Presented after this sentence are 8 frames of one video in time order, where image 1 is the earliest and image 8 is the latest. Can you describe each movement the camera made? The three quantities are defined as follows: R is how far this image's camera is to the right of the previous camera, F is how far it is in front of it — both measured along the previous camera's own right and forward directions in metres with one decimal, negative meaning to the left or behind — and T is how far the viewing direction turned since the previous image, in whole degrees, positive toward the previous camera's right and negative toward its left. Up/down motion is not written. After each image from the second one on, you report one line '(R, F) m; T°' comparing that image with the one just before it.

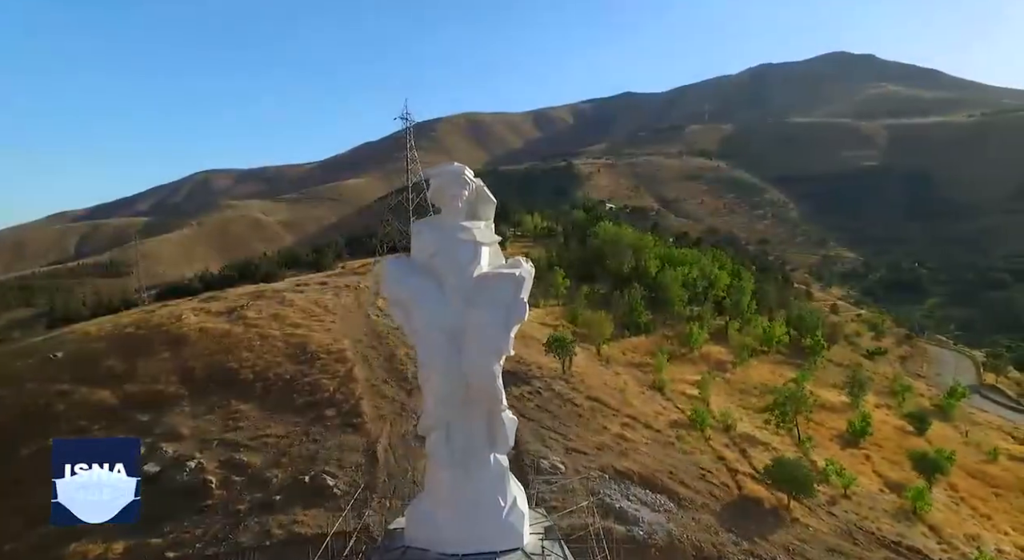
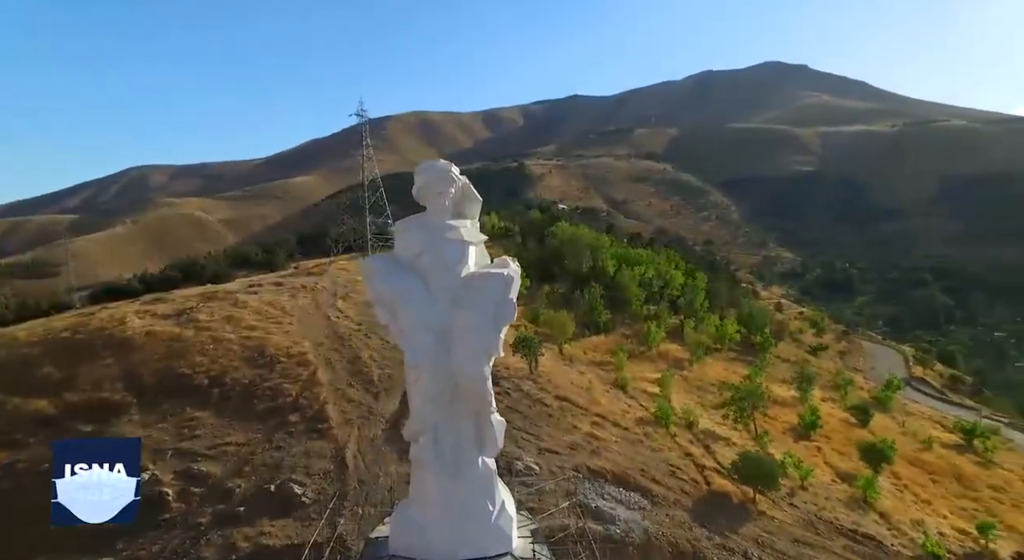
(-0.5, +0.1) m; +5°
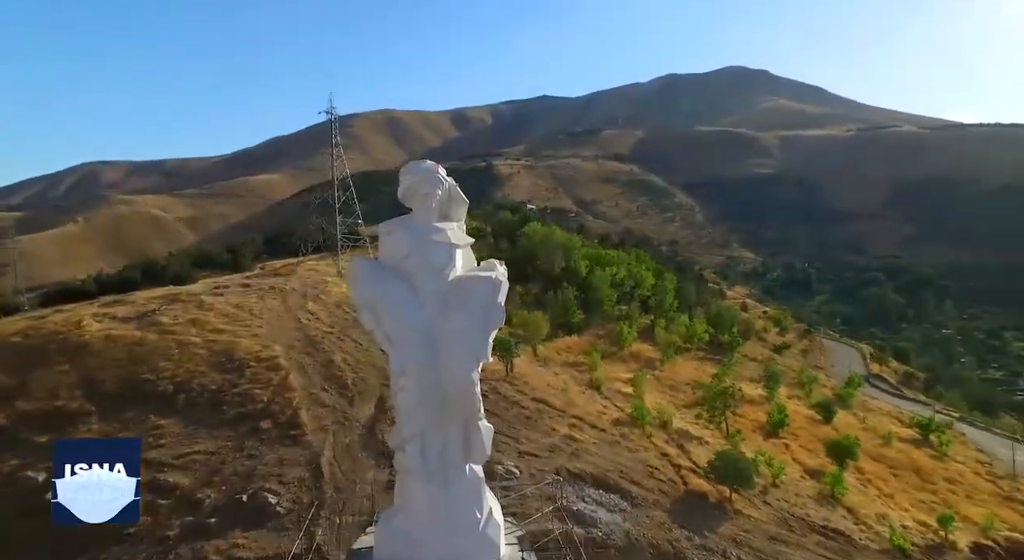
(-0.3, +0.1) m; +3°
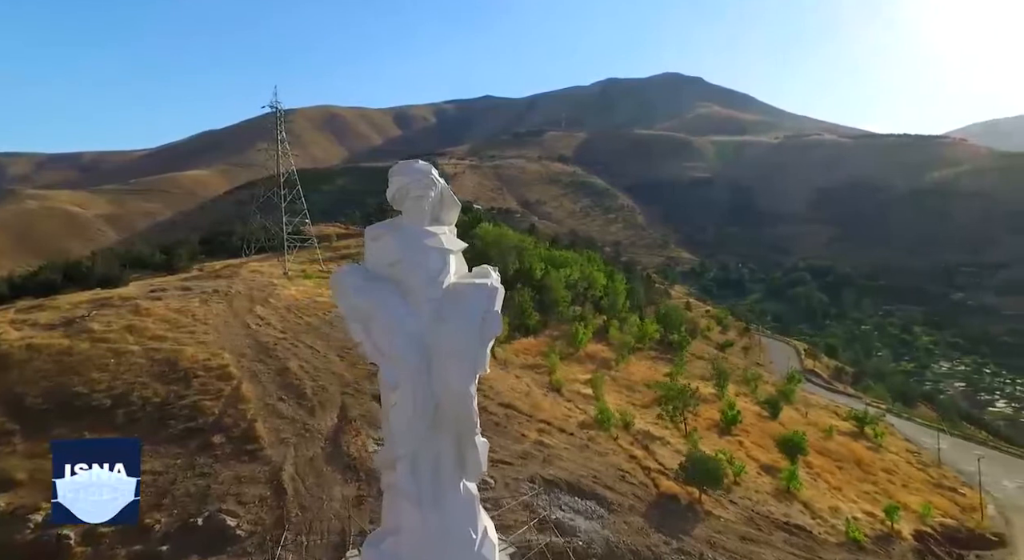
(-0.7, +0.4) m; +6°
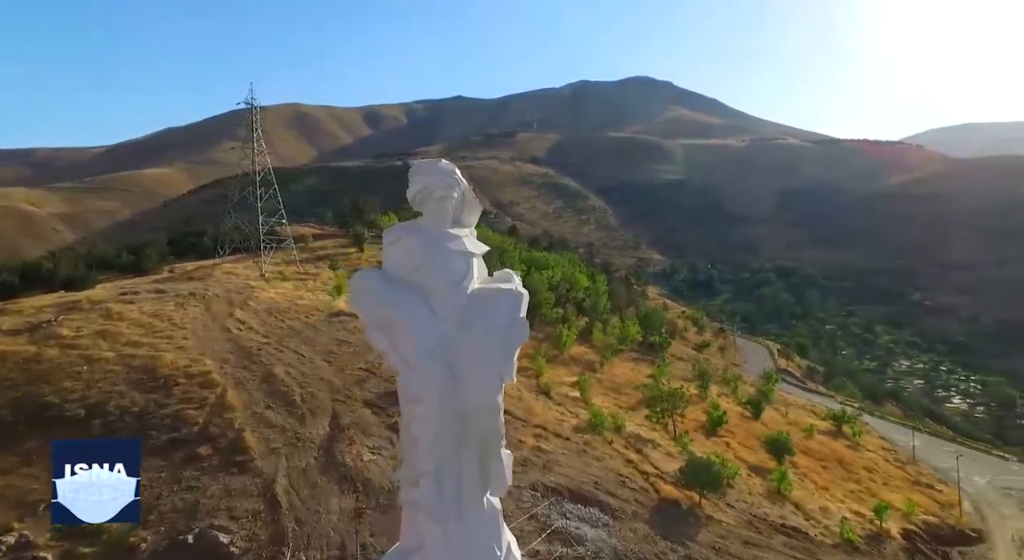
(-0.7, +0.3) m; +3°
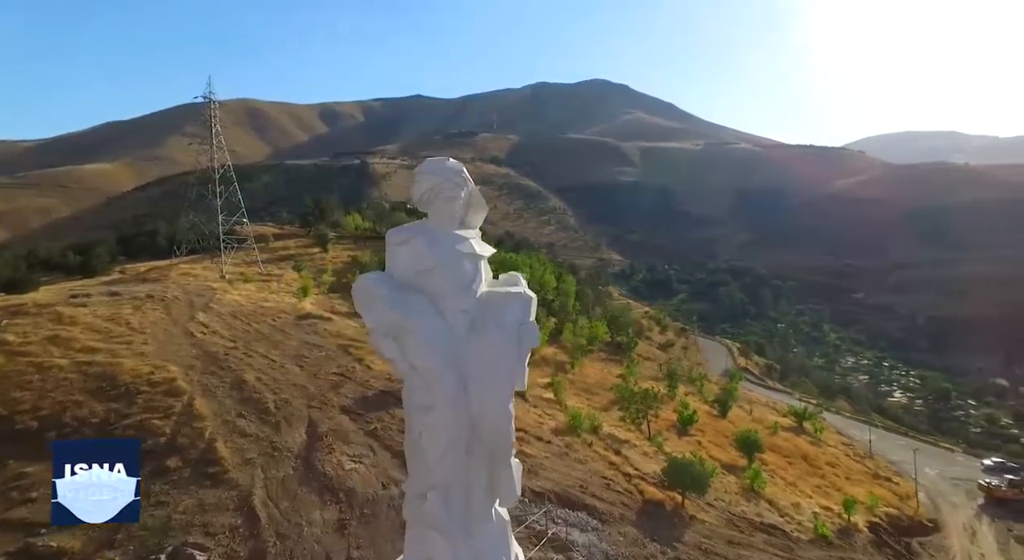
(-0.6, +0.2) m; +4°
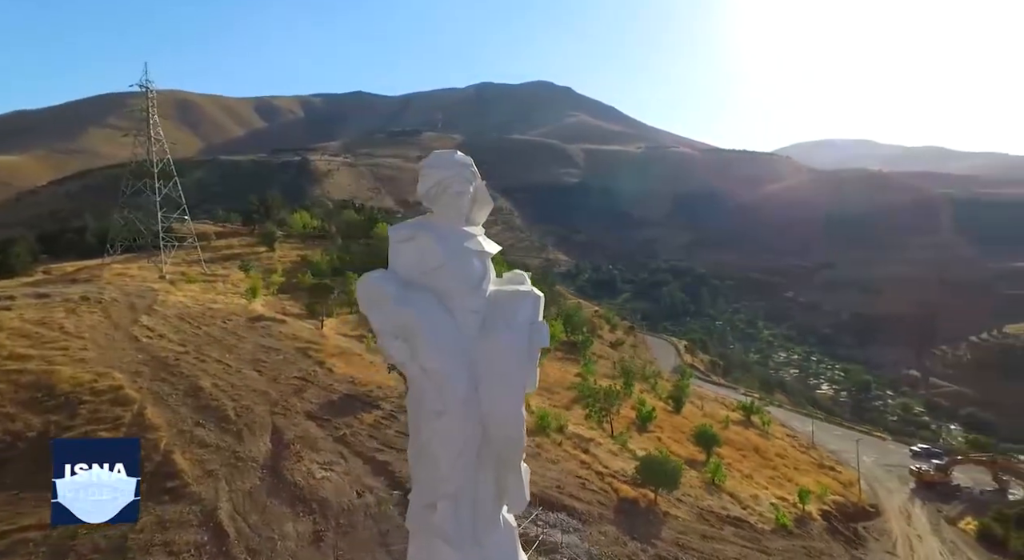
(-0.7, +0.3) m; +5°
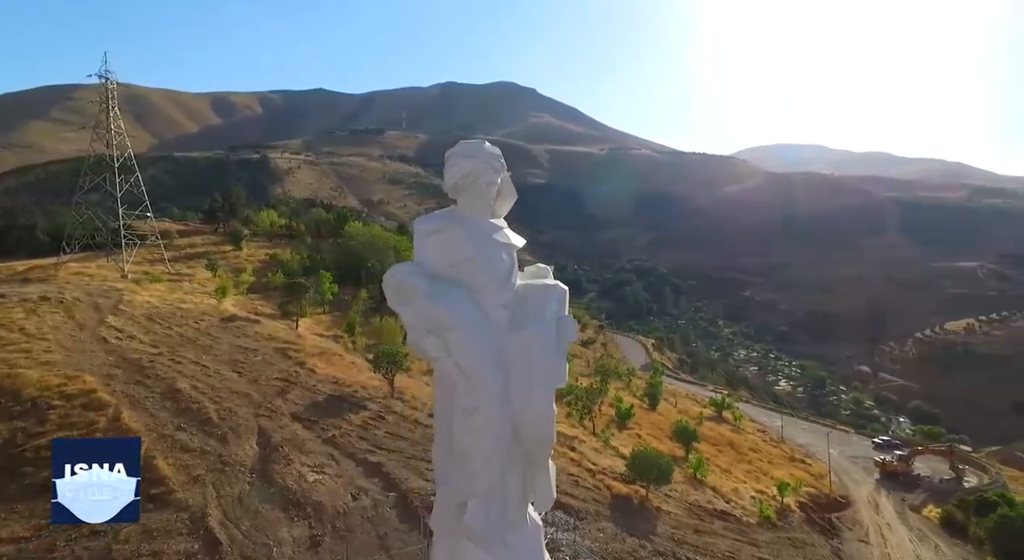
(-0.7, +0.2) m; +4°
